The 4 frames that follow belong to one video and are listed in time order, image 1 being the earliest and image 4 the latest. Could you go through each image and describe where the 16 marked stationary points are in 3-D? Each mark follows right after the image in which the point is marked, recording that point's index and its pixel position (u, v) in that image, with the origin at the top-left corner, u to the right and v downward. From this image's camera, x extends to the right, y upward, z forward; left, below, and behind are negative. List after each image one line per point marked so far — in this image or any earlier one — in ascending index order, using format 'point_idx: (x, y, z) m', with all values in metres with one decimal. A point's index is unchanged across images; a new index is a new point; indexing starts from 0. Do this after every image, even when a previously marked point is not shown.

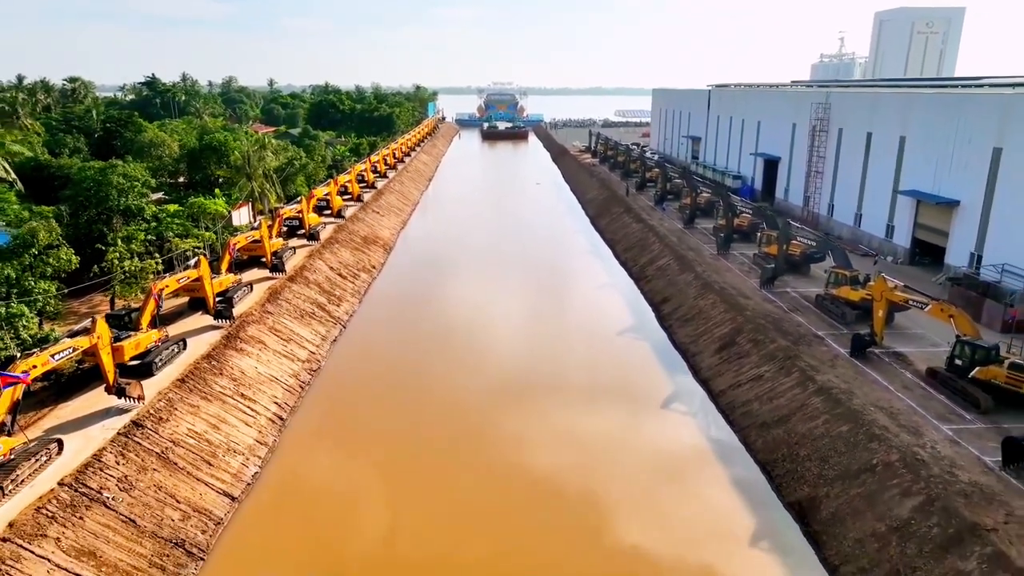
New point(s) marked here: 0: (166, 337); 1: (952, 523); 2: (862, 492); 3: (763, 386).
0: (-7.2, -1.0, +13.8) m
1: (+6.0, -3.2, +9.1) m
2: (+5.4, -3.2, +10.5) m
3: (+5.4, -2.1, +14.3) m
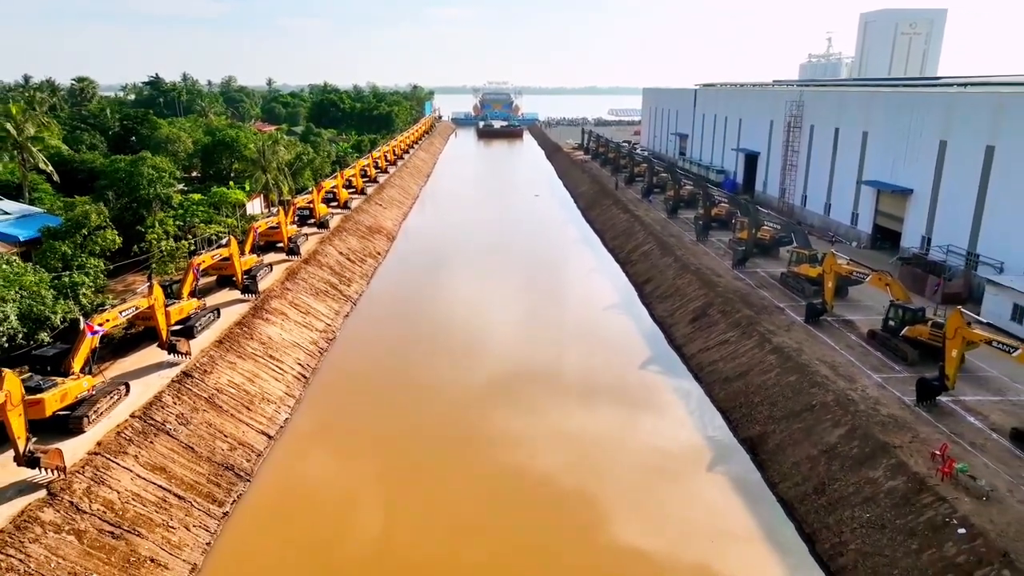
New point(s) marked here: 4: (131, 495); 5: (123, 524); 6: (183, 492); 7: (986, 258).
0: (-7.3, -0.4, +15.7) m
1: (+5.9, -2.6, +11.1) m
2: (+5.4, -2.5, +12.5) m
3: (+5.2, -1.5, +16.3) m
4: (-5.7, -3.1, +9.9) m
5: (-5.5, -3.3, +9.4) m
6: (-5.2, -3.2, +10.6) m
7: (+13.1, +0.8, +18.4) m
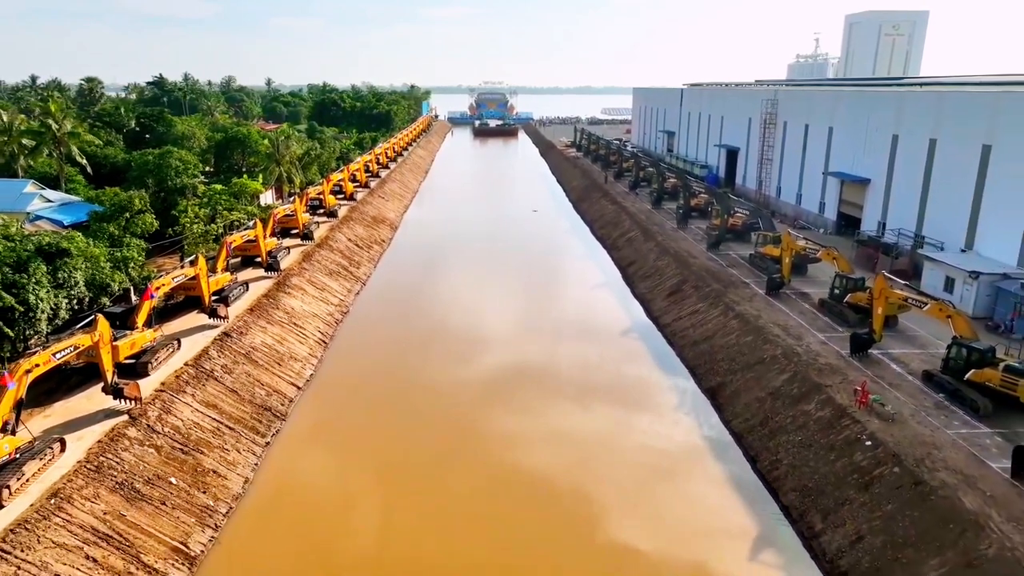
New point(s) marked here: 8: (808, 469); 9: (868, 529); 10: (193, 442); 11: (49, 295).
0: (-7.4, +0.2, +17.8) m
1: (+5.8, -1.9, +13.3) m
2: (+5.3, -1.9, +14.6) m
3: (+5.1, -0.8, +18.5) m
4: (-5.7, -2.4, +12.1) m
5: (-5.6, -2.7, +11.5) m
6: (-5.3, -2.6, +12.8) m
7: (+12.9, +1.5, +20.7) m
8: (+5.1, -3.1, +11.5) m
9: (+5.2, -3.5, +9.8) m
10: (-5.5, -2.7, +11.7) m
11: (-8.9, -0.1, +12.9) m
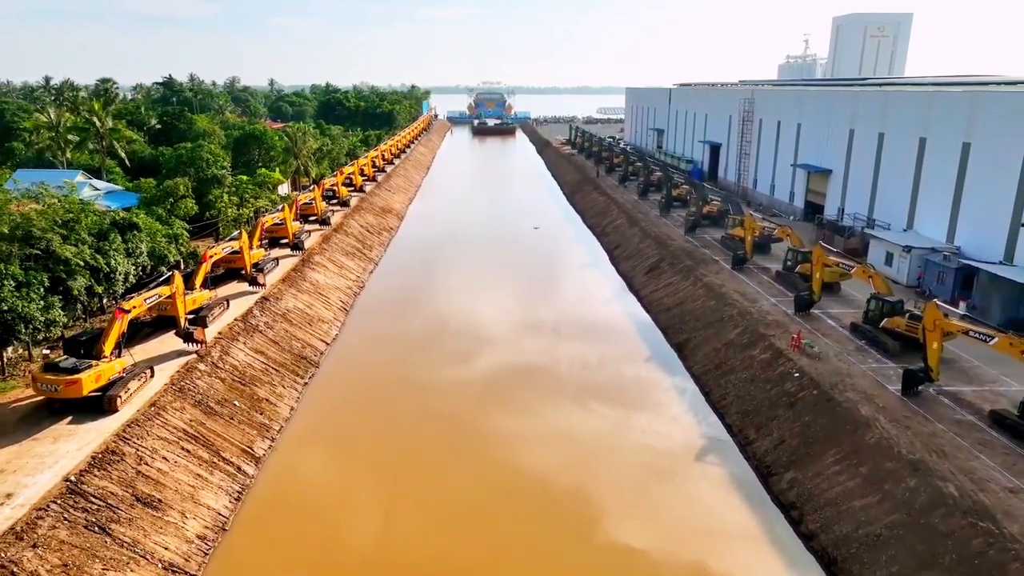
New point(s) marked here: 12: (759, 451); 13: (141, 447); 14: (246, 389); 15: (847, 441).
0: (-7.5, +1.0, +20.4) m
1: (+5.7, -1.1, +15.9) m
2: (+5.2, -1.1, +17.3) m
3: (+5.0, 0.0, +21.1) m
4: (-5.8, -1.7, +14.7) m
5: (-5.6, -1.9, +14.2) m
6: (-5.4, -1.8, +15.4) m
7: (+12.8, +2.3, +23.3) m
8: (+5.0, -2.3, +14.2) m
9: (+5.1, -2.7, +12.5) m
10: (-5.6, -1.9, +14.3) m
11: (-9.0, +0.6, +15.5) m
12: (+4.7, -3.1, +12.8) m
13: (-6.0, -2.6, +10.8) m
14: (-5.5, -2.1, +13.9) m
15: (+5.7, -2.6, +11.4) m
